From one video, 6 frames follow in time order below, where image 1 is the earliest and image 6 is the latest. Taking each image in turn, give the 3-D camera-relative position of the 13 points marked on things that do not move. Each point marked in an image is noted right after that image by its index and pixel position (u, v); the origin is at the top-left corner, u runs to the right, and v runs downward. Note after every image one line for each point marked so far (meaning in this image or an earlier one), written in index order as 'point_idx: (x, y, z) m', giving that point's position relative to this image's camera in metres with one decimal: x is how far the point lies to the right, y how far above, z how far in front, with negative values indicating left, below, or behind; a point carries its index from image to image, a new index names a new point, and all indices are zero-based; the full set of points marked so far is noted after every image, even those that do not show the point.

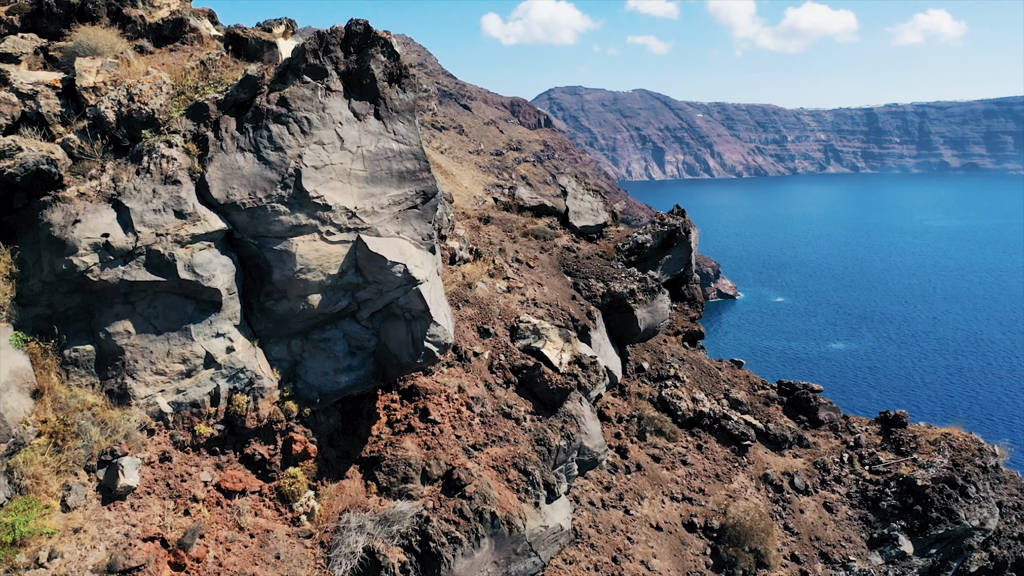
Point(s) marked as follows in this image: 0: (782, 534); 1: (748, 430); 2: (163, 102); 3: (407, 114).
0: (+5.5, -5.0, +12.4) m
1: (+5.5, -3.3, +14.4) m
2: (-5.1, +2.6, +8.8) m
3: (-1.6, +2.7, +9.4) m
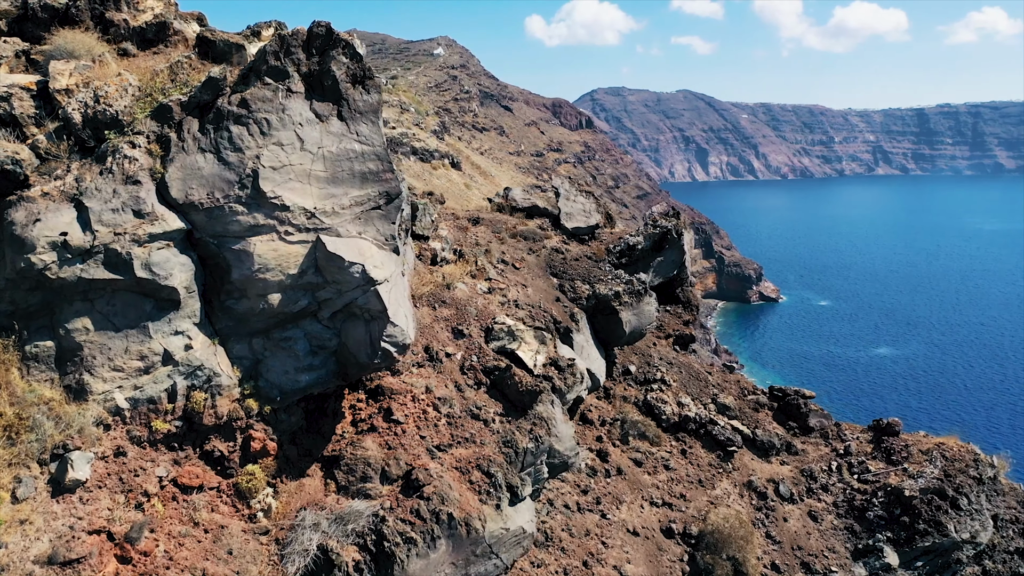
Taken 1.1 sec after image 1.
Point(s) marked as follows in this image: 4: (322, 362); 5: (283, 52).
0: (+5.0, -5.0, +12.2) m
1: (+5.1, -3.4, +14.2) m
2: (-5.7, +2.7, +9.0) m
3: (-2.2, +2.7, +9.5) m
4: (-2.9, -1.1, +9.4) m
5: (-3.4, +3.5, +9.0) m
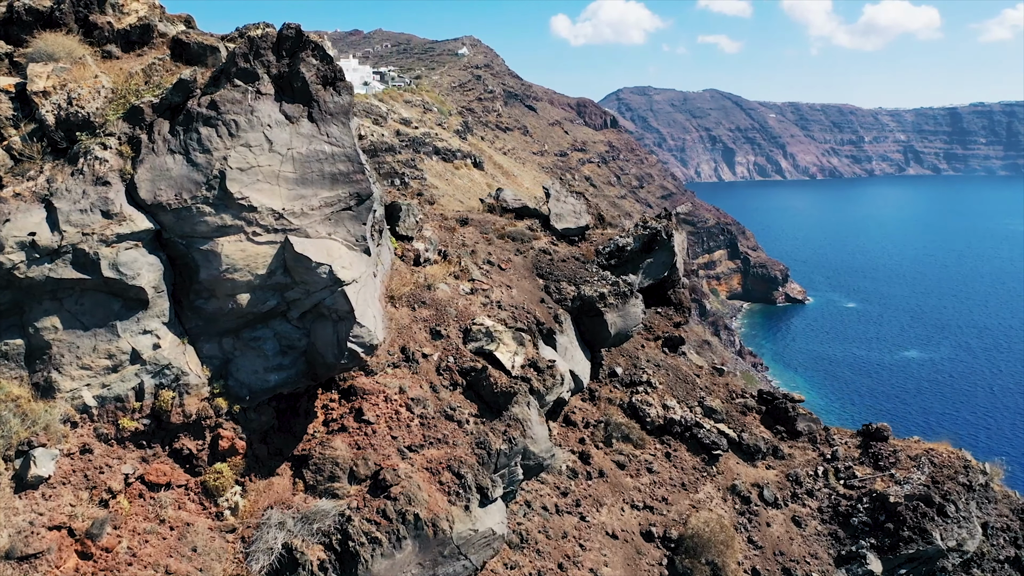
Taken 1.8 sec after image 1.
0: (+4.6, -5.1, +12.1) m
1: (+4.7, -3.4, +14.0) m
2: (-6.1, +2.7, +9.1) m
3: (-2.6, +2.7, +9.5) m
4: (-3.4, -1.1, +9.5) m
5: (-3.9, +3.5, +9.1) m
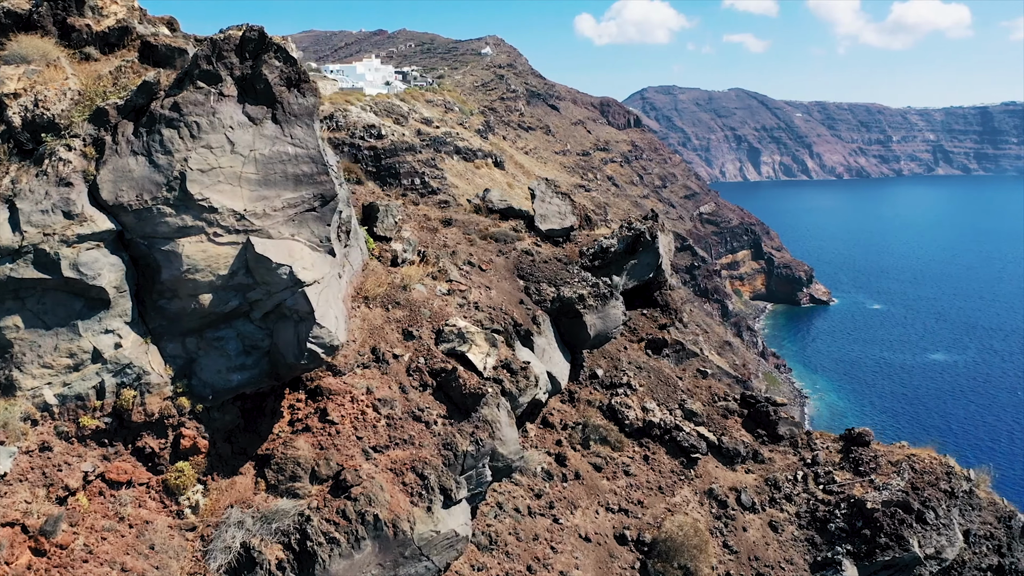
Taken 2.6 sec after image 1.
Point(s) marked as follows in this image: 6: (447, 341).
0: (+4.0, -5.1, +12.0) m
1: (+4.2, -3.5, +13.9) m
2: (-6.7, +2.7, +9.2) m
3: (-3.2, +2.6, +9.6) m
4: (-4.0, -1.2, +9.5) m
5: (-4.4, +3.5, +9.2) m
6: (-1.3, -1.0, +12.0) m
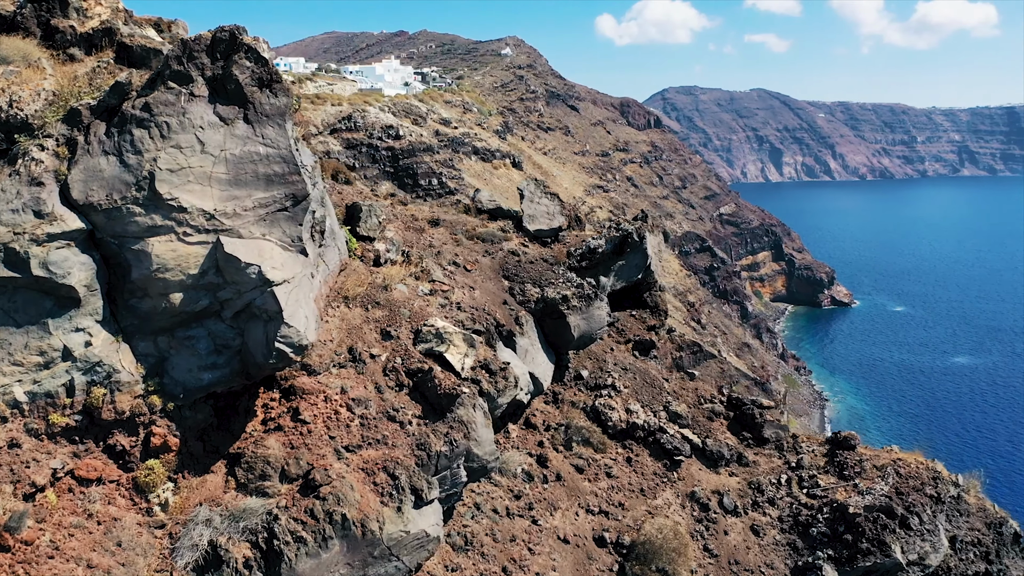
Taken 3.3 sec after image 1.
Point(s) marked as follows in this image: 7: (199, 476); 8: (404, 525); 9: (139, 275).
0: (+3.6, -5.2, +11.9) m
1: (+3.8, -3.5, +13.9) m
2: (-7.1, +2.7, +9.3) m
3: (-3.6, +2.6, +9.6) m
4: (-4.4, -1.1, +9.6) m
5: (-4.9, +3.5, +9.2) m
6: (-1.7, -1.0, +12.0) m
7: (-4.8, -2.9, +9.4) m
8: (-1.7, -3.6, +9.4) m
9: (-5.3, +0.2, +8.6) m
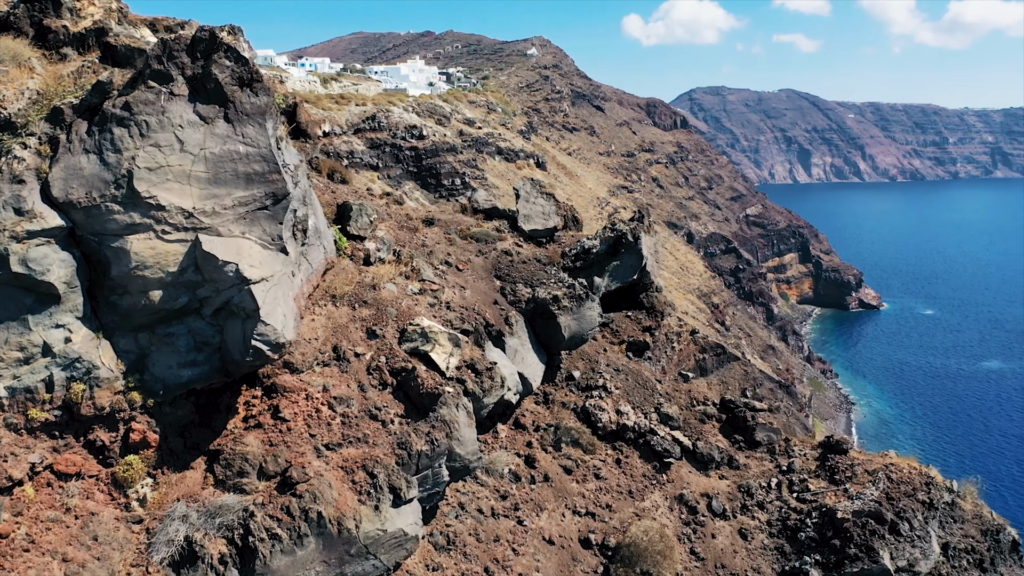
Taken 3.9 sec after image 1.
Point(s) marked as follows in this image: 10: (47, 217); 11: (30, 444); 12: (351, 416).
0: (+3.3, -5.2, +11.8) m
1: (+3.6, -3.5, +13.7) m
2: (-7.4, +2.8, +9.5) m
3: (-3.9, +2.7, +9.6) m
4: (-4.8, -1.1, +9.6) m
5: (-5.2, +3.5, +9.3) m
6: (-2.0, -1.0, +12.0) m
7: (-5.1, -2.8, +9.4) m
8: (-2.0, -3.6, +9.4) m
9: (-5.6, +0.2, +8.7) m
10: (-6.4, +1.0, +8.5) m
11: (-6.8, -2.2, +8.7) m
12: (-2.7, -2.2, +10.5) m
